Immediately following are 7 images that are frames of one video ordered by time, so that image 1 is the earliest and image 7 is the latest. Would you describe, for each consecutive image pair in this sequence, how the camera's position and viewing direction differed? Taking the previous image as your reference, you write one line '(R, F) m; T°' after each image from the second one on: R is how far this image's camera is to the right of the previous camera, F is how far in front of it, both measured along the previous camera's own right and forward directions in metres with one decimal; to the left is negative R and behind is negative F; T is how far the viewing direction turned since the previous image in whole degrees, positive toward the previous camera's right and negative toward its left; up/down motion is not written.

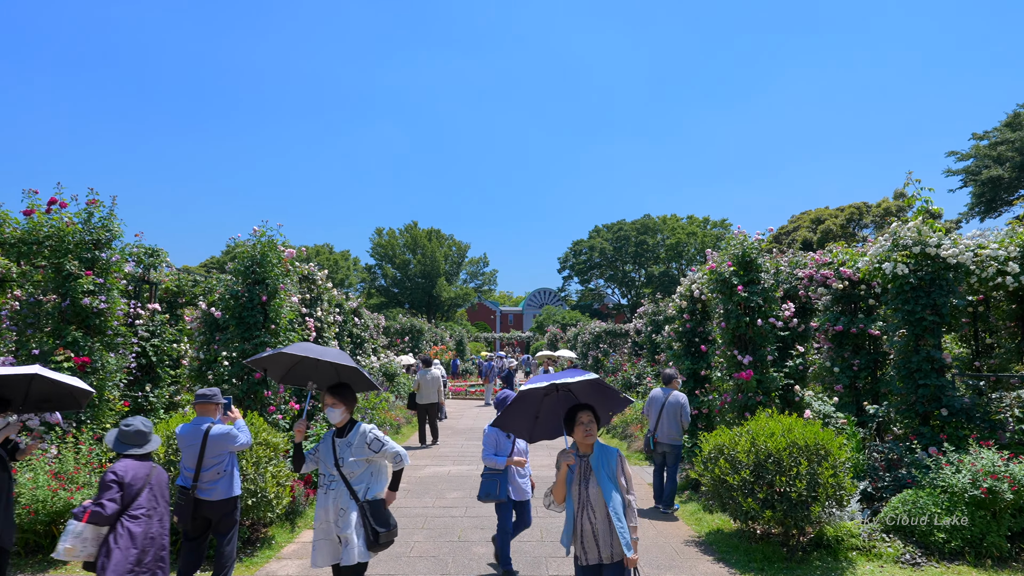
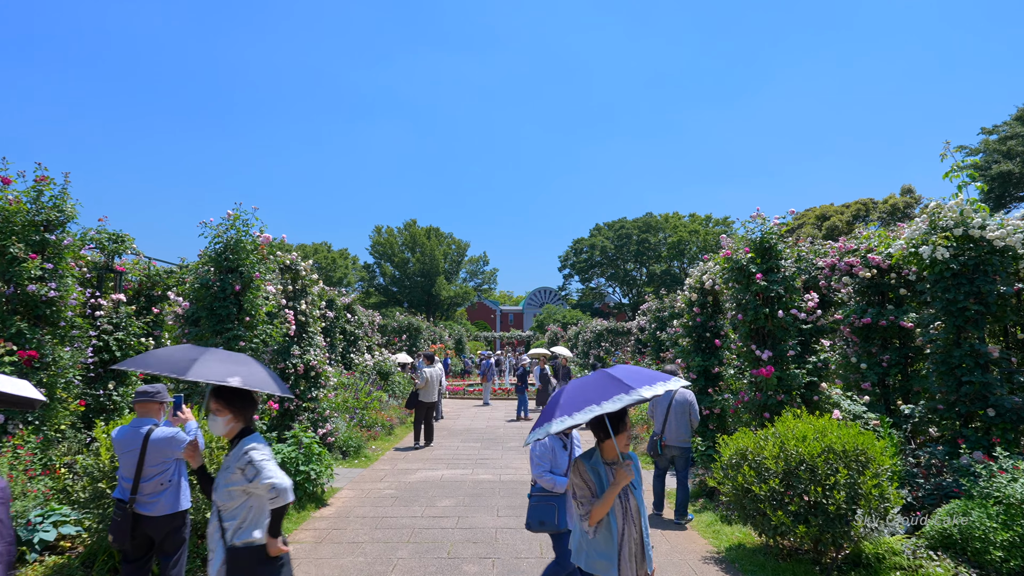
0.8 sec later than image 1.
(0.0, +0.6) m; 0°
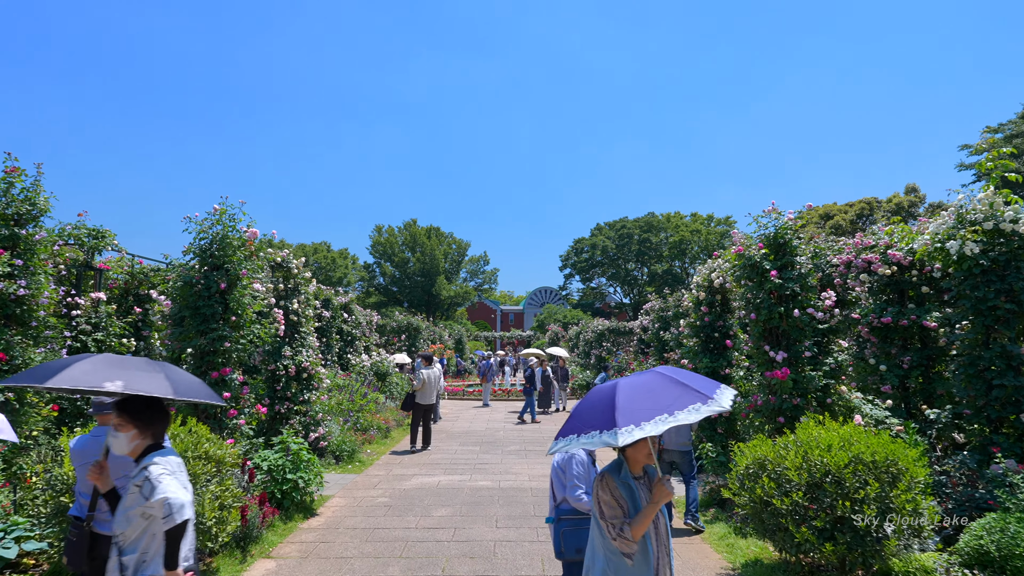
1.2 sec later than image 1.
(0.0, +0.3) m; 0°
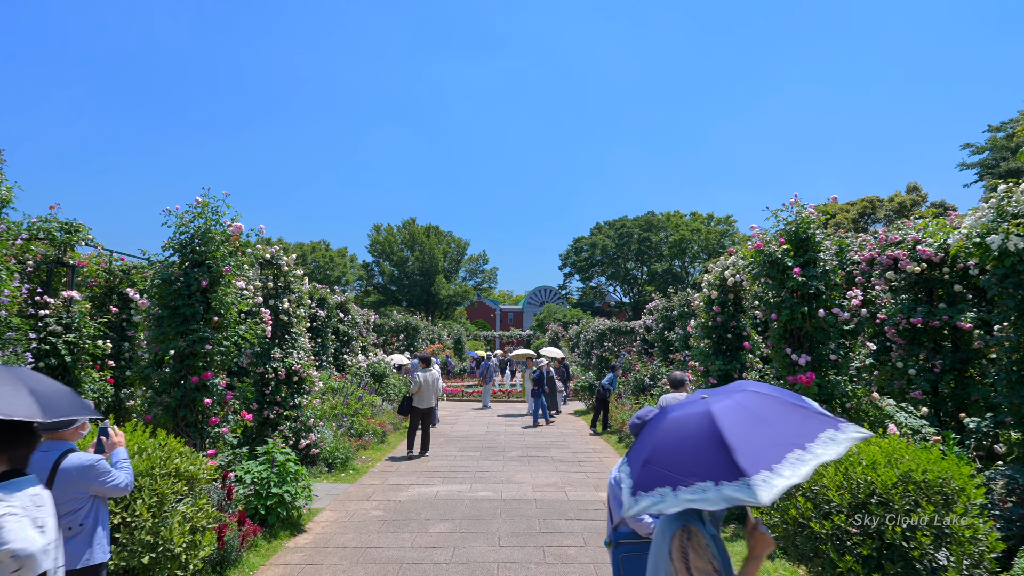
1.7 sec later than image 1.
(0.0, +0.4) m; 0°
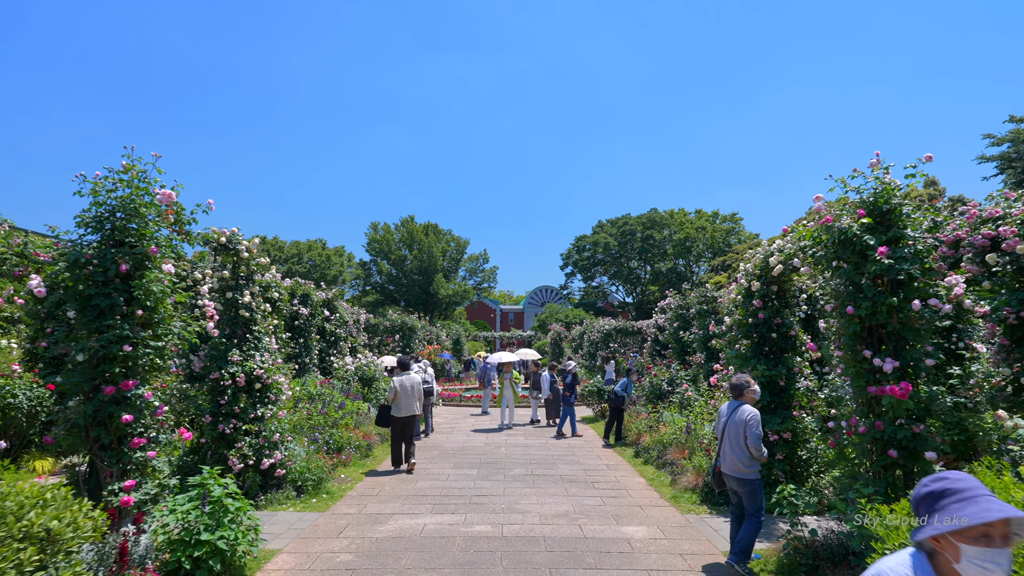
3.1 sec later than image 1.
(0.0, +1.2) m; 0°
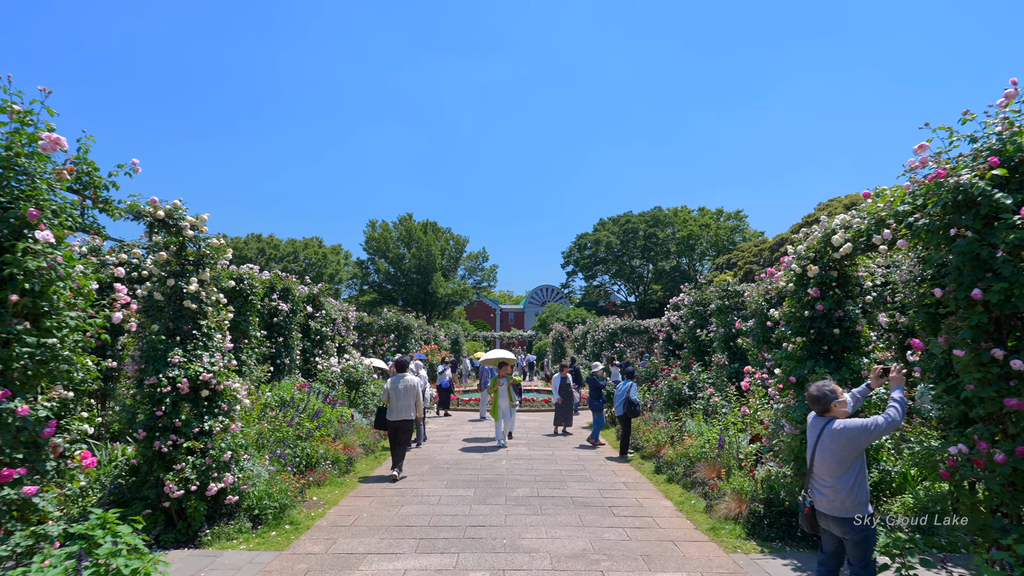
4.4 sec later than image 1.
(0.0, +1.2) m; 0°
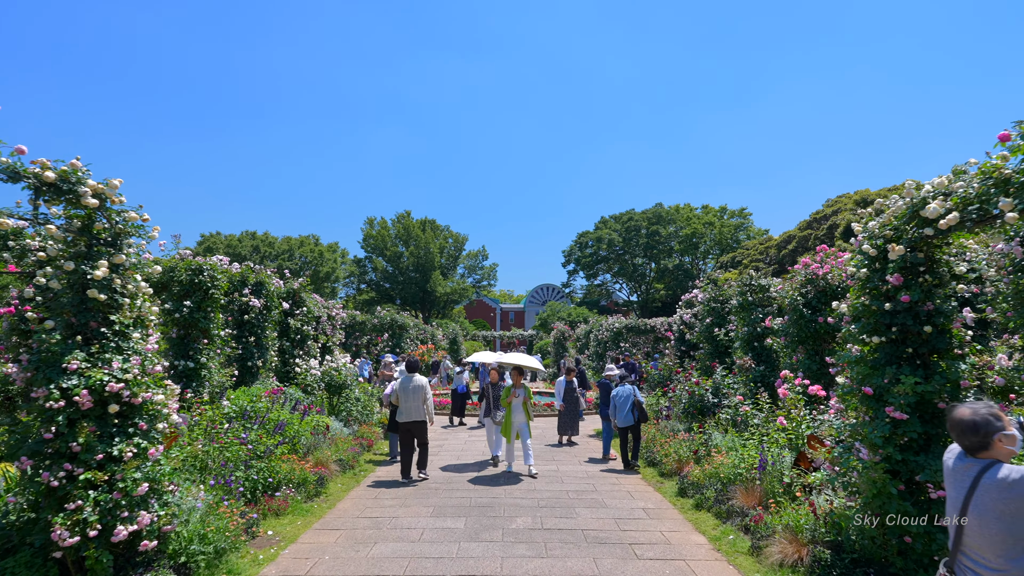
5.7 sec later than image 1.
(0.0, +1.2) m; 0°
